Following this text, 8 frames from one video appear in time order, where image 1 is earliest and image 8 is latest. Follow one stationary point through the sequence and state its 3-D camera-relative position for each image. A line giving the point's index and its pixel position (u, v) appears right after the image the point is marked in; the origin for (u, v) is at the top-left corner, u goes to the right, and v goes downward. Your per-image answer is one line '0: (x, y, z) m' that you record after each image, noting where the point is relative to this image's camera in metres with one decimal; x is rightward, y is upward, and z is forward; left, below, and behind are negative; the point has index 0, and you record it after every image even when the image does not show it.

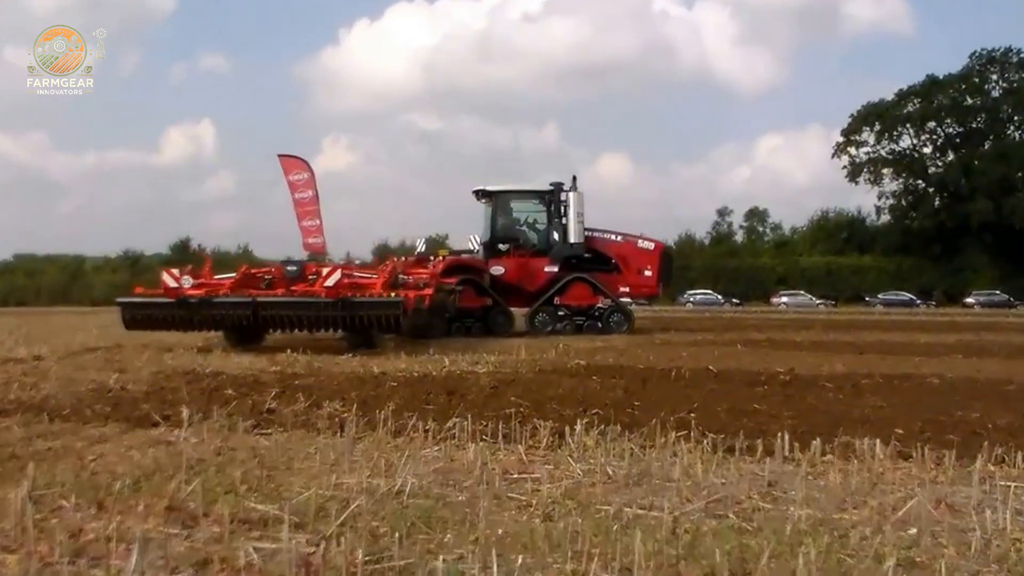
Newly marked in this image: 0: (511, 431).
0: (0.0, -1.0, +11.3) m
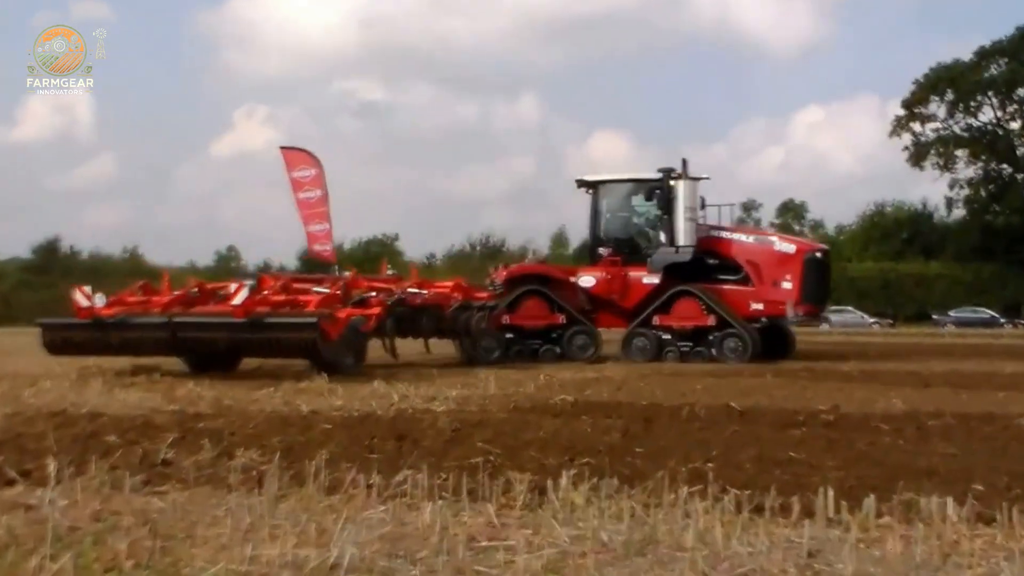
0: (-0.2, -1.1, +8.7) m
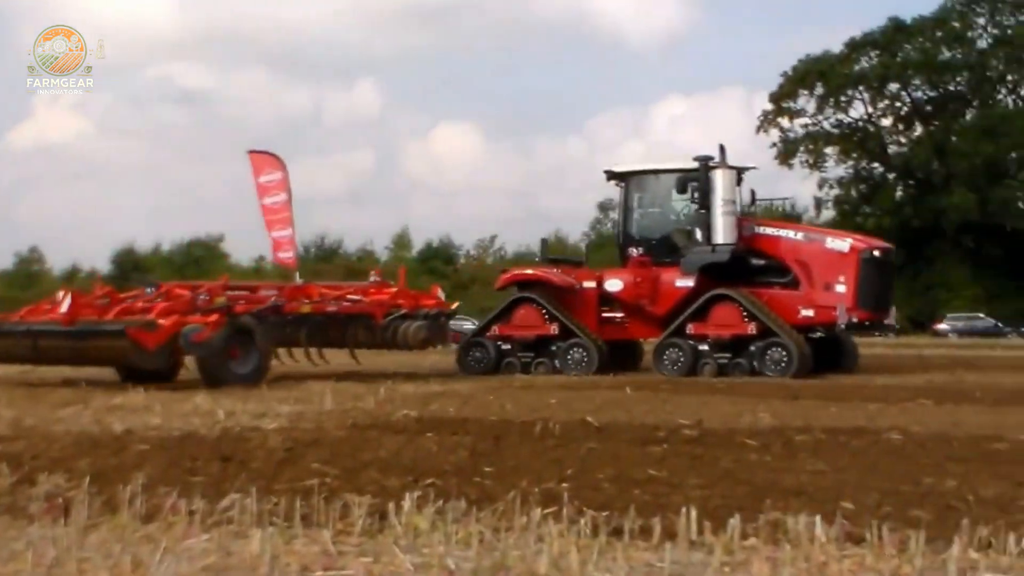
0: (-1.0, -1.1, +7.9) m
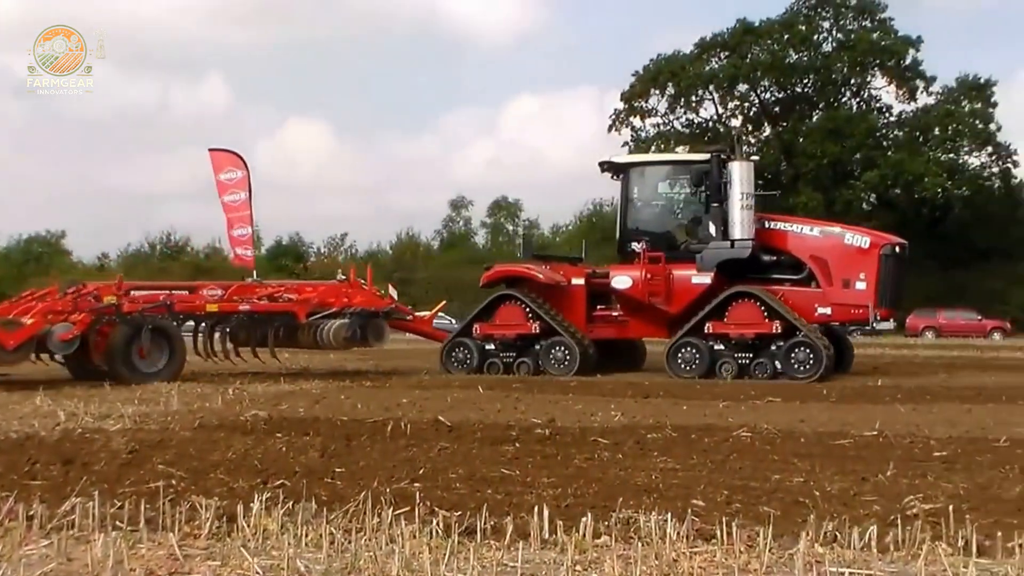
0: (-1.7, -1.1, +7.7) m
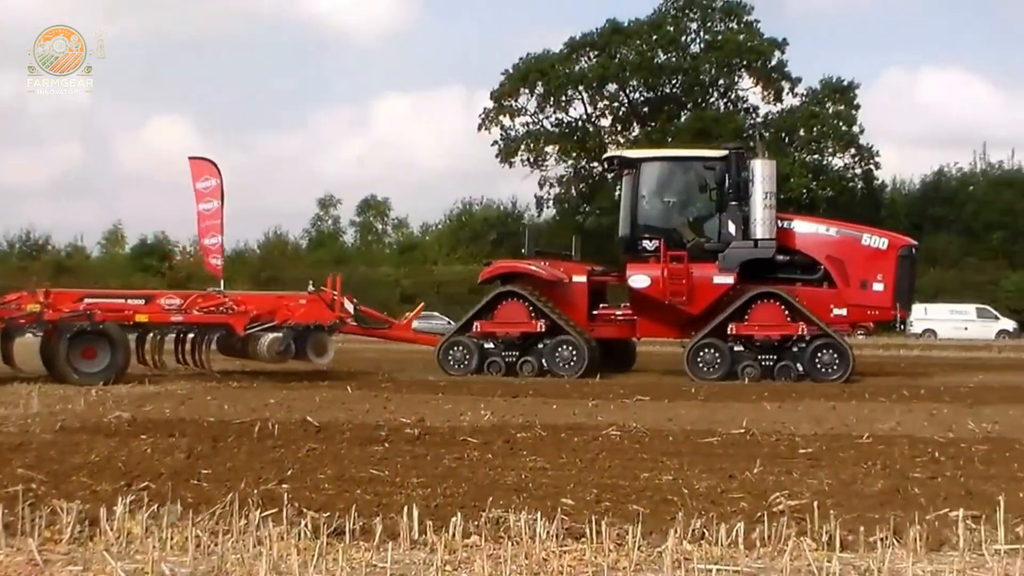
0: (-2.3, -1.1, +7.5) m
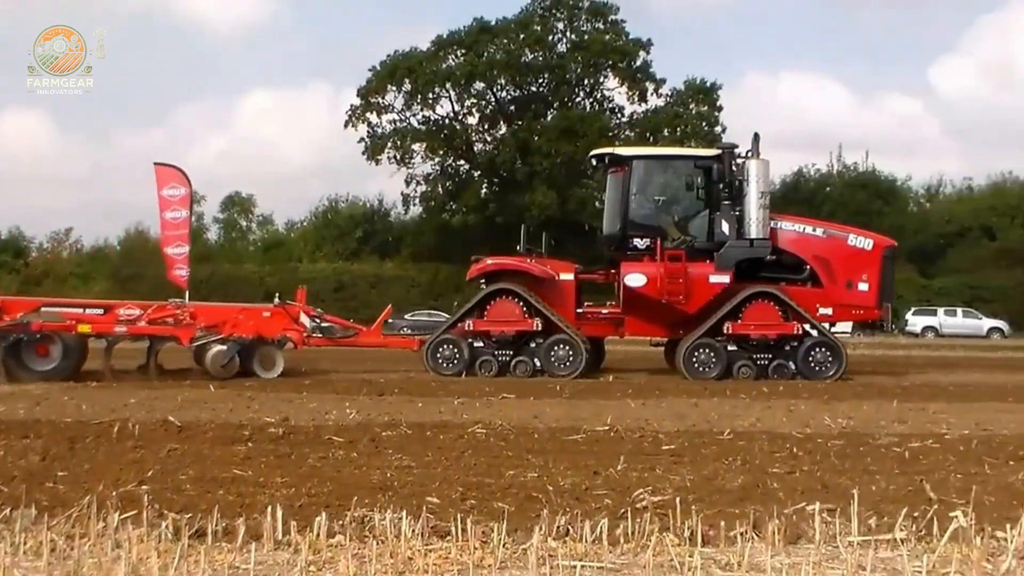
0: (-3.0, -1.1, +7.3) m
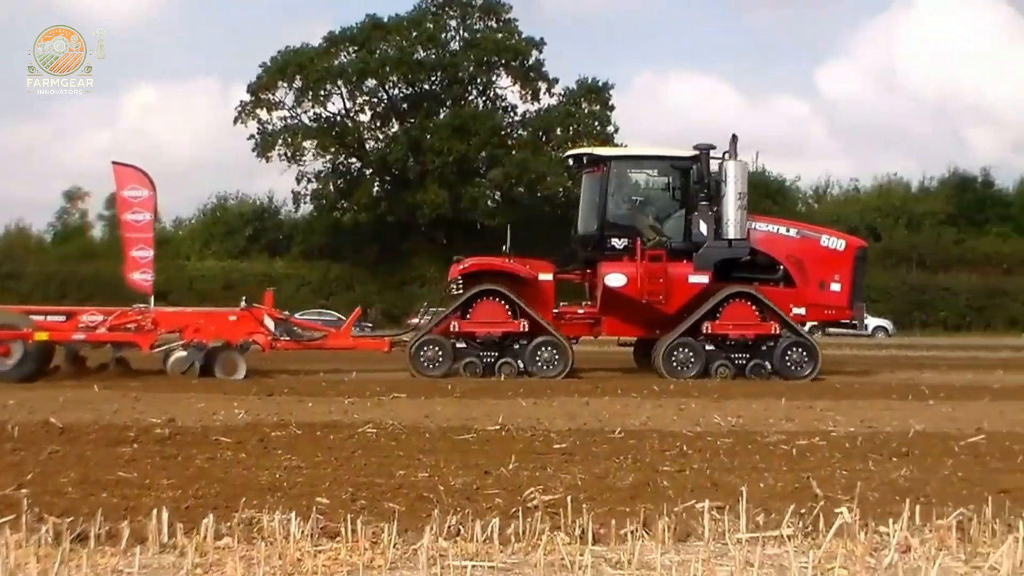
0: (-3.4, -1.1, +7.0) m
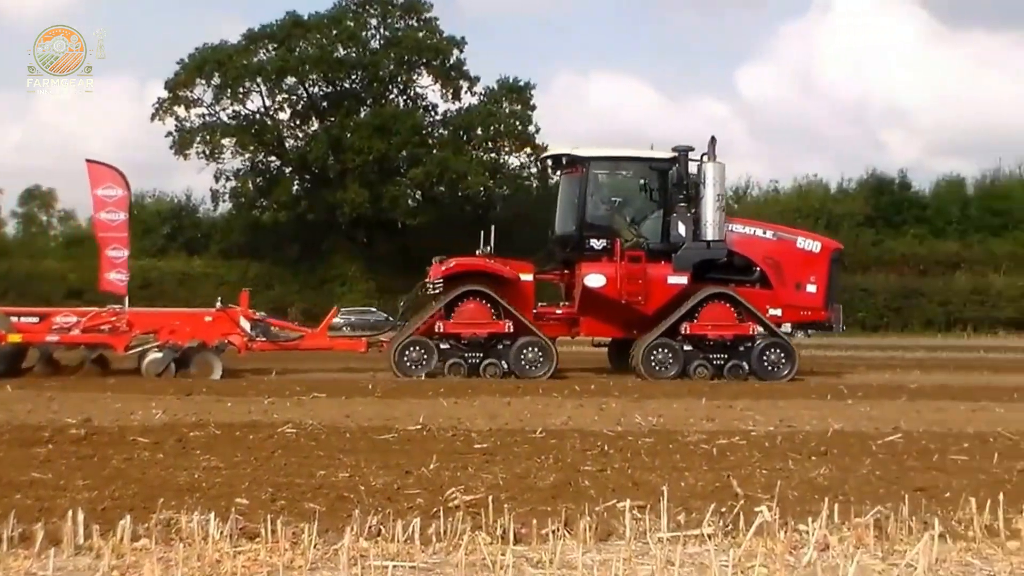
0: (-3.8, -1.0, +6.8) m
